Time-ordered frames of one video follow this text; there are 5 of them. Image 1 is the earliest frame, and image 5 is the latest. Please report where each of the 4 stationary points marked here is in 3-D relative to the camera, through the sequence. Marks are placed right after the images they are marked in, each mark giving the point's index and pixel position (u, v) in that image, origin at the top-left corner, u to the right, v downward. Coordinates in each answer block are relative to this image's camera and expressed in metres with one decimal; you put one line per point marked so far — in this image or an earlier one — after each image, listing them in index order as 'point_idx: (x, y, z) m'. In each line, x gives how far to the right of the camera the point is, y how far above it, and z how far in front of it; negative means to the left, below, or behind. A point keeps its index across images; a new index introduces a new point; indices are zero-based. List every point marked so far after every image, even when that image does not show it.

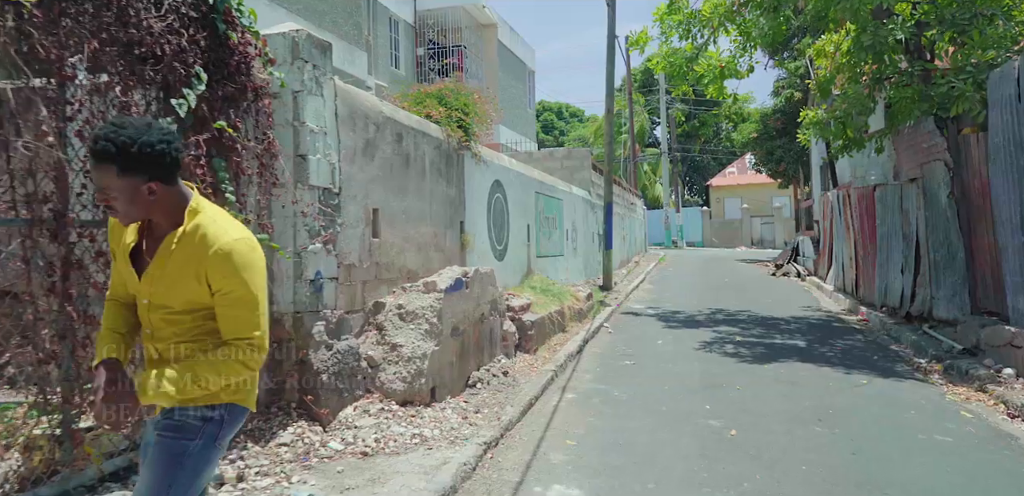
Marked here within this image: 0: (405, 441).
0: (-0.7, -1.3, +5.0) m
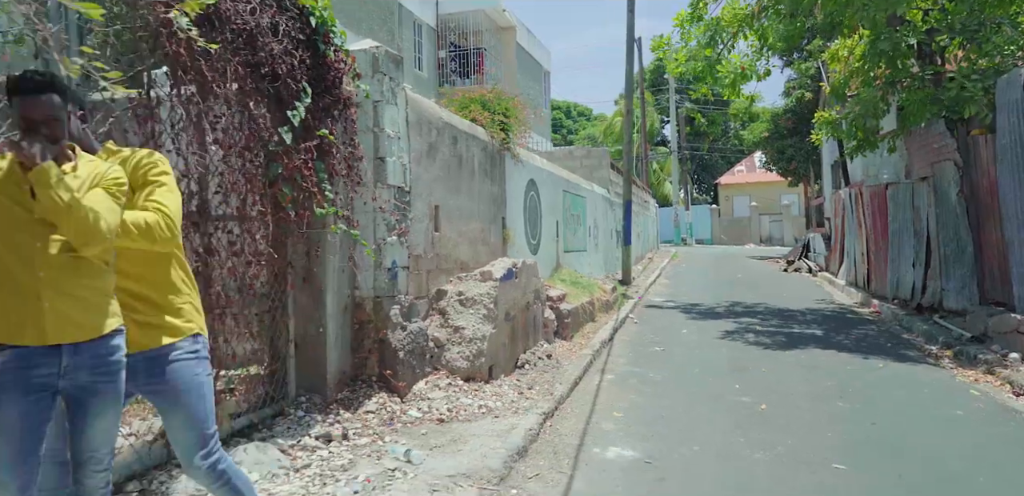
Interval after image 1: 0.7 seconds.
0: (-0.3, -1.2, +5.7) m
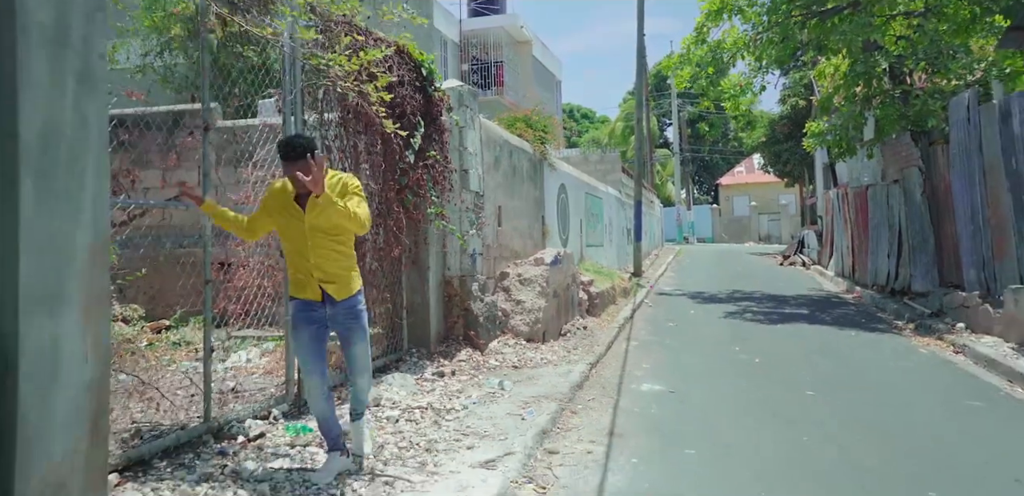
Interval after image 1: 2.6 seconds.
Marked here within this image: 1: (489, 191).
0: (+0.2, -1.1, +7.5) m
1: (-0.2, +0.6, +8.2) m
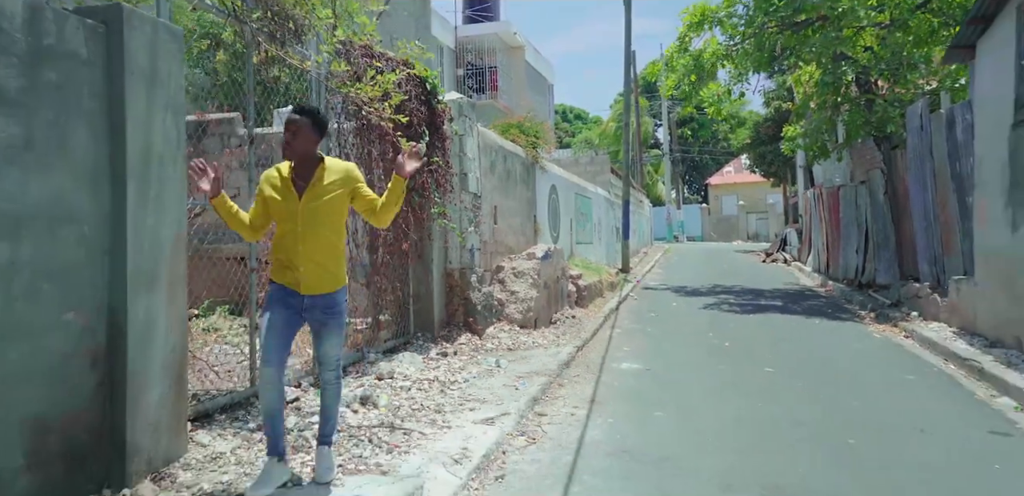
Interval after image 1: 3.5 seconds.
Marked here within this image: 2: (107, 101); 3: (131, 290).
0: (+0.2, -1.0, +8.3) m
1: (-0.3, +0.7, +9.1) m
2: (-2.0, +0.7, +3.8) m
3: (-1.9, -0.2, +3.8) m
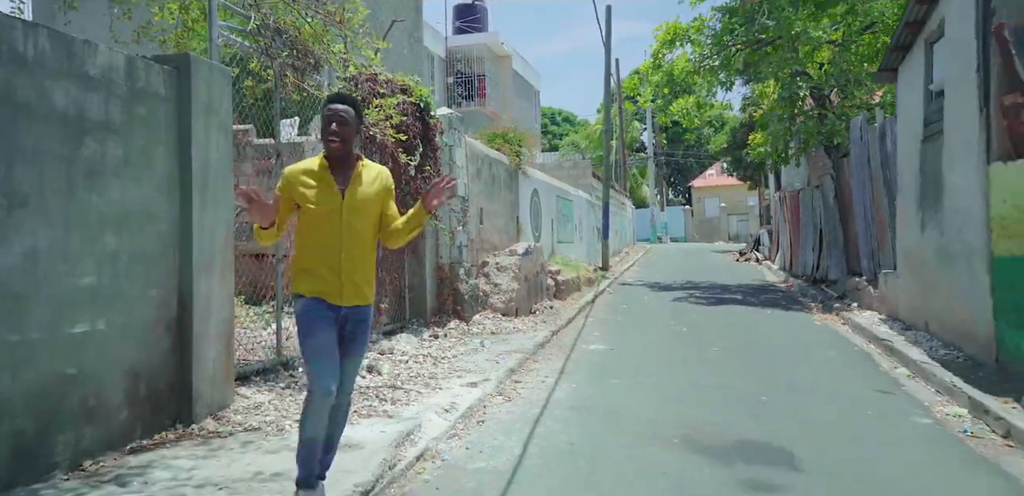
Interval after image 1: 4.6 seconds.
0: (0.0, -1.0, +9.5) m
1: (-0.5, +0.7, +10.2) m
2: (-2.1, +0.8, +4.9) m
3: (-2.0, -0.2, +5.0) m
